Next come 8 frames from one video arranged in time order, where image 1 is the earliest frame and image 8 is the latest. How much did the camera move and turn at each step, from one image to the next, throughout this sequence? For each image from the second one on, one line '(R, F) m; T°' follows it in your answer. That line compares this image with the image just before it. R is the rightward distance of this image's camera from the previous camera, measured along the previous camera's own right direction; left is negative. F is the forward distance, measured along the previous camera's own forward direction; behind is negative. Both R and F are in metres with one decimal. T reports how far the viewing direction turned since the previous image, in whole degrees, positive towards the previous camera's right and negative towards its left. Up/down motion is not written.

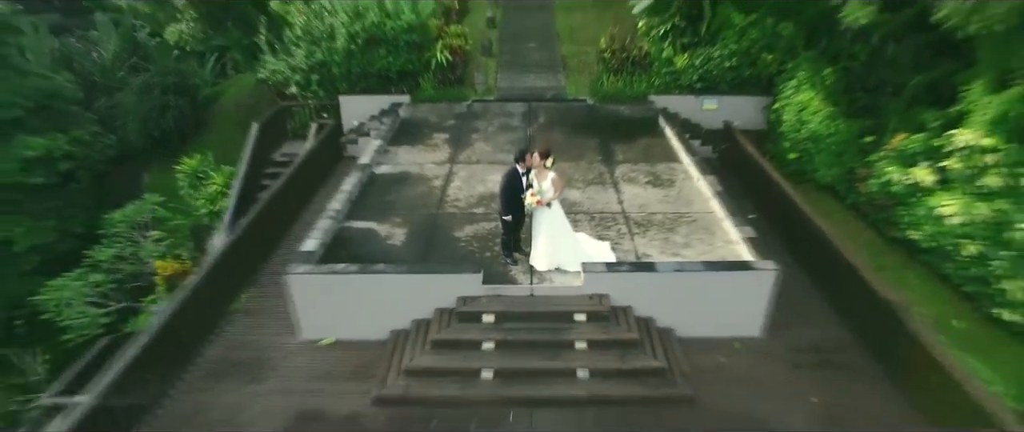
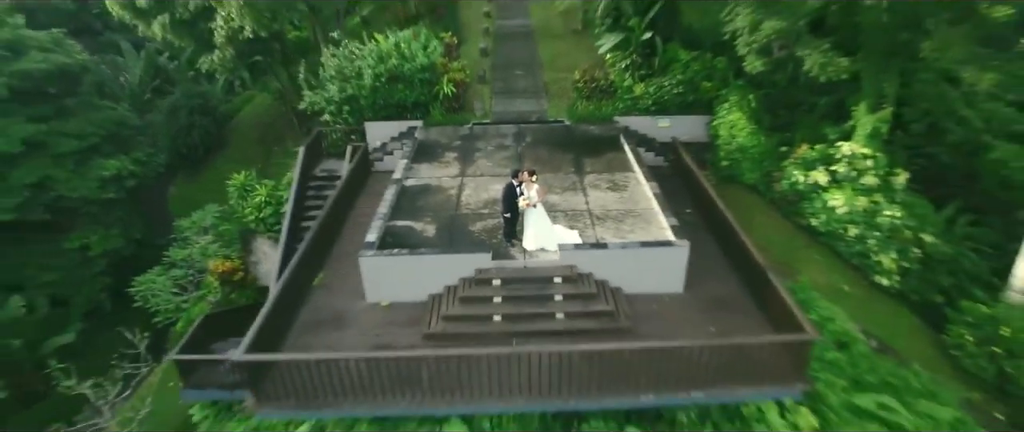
(-0.1, -1.3) m; +1°
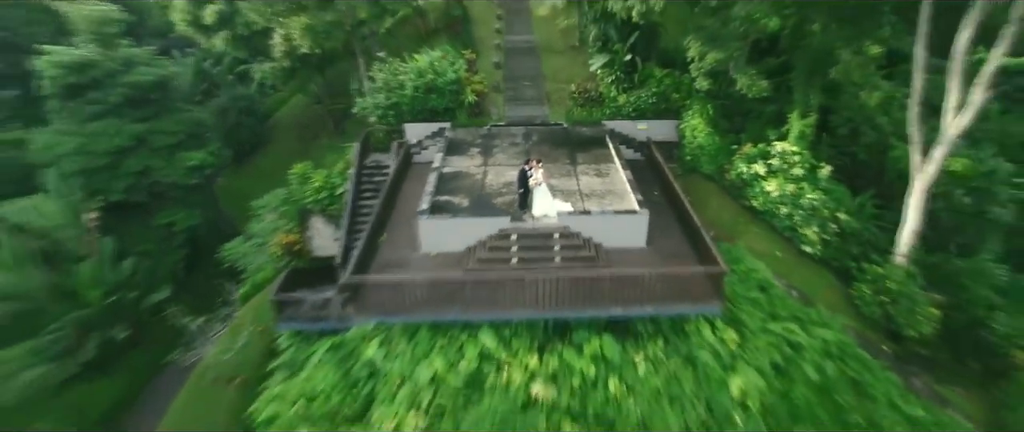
(-0.1, -1.7) m; 0°
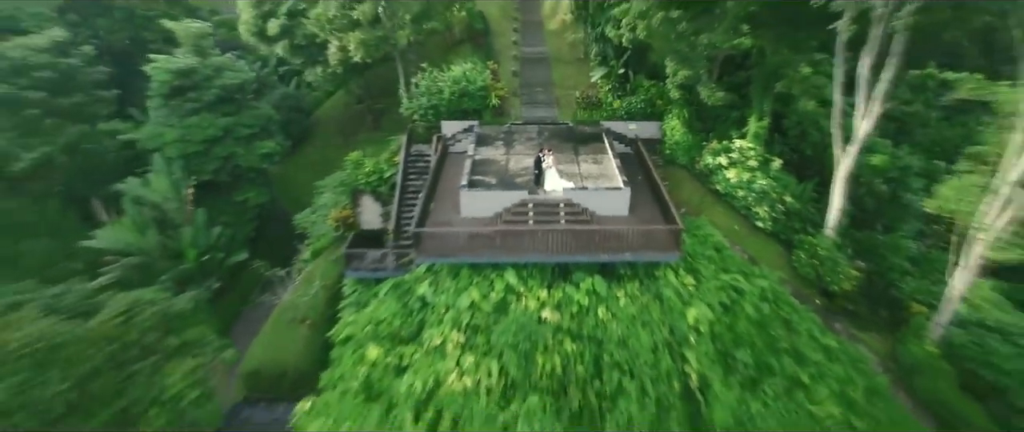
(-0.1, -2.1) m; -1°
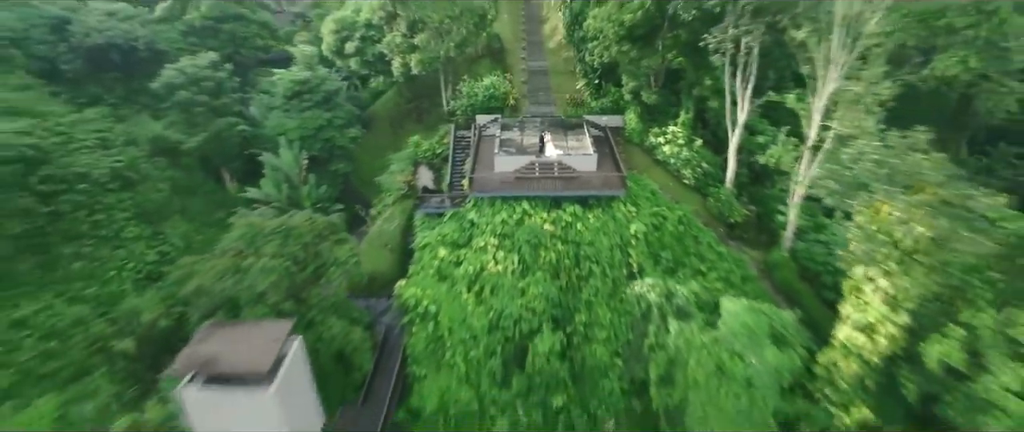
(-0.3, -5.1) m; 0°
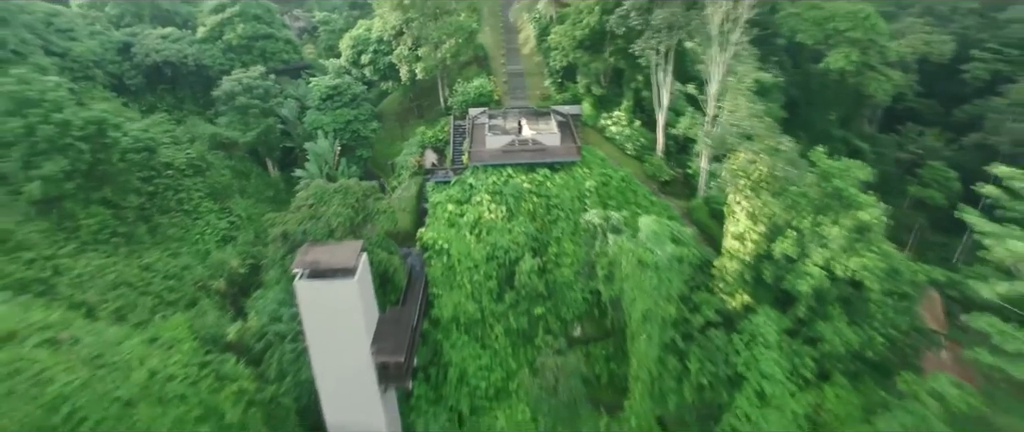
(-0.2, -4.9) m; +2°
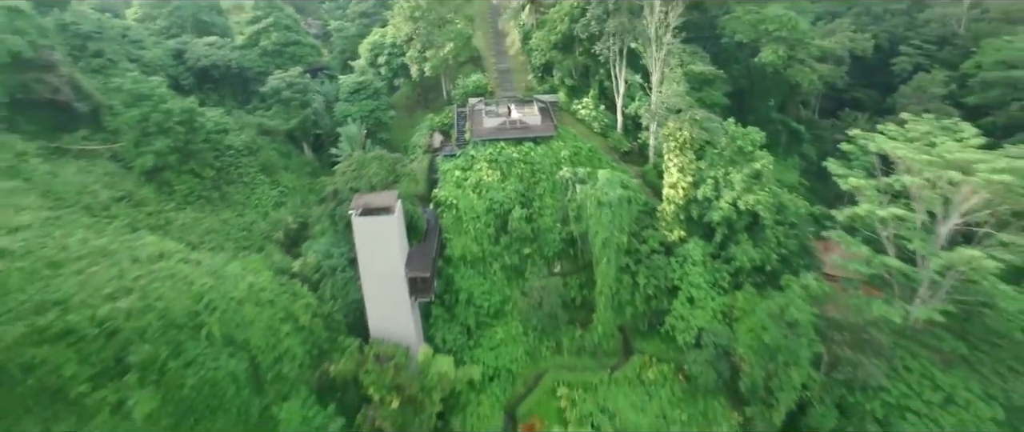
(-0.2, -5.2) m; +1°
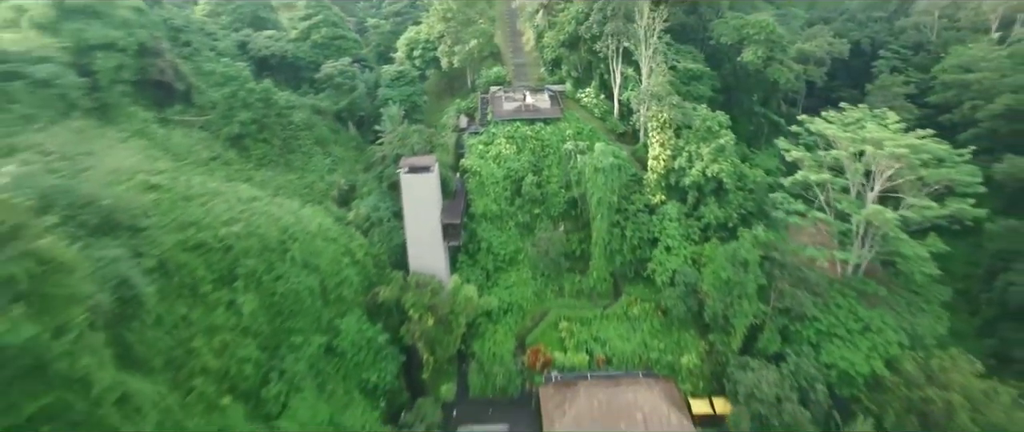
(-0.1, -4.9) m; -1°
